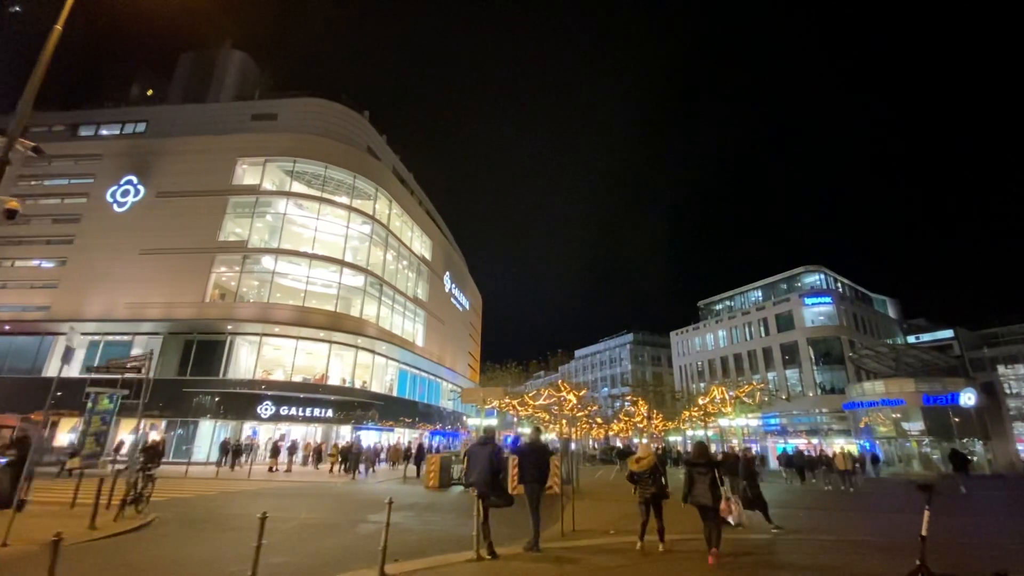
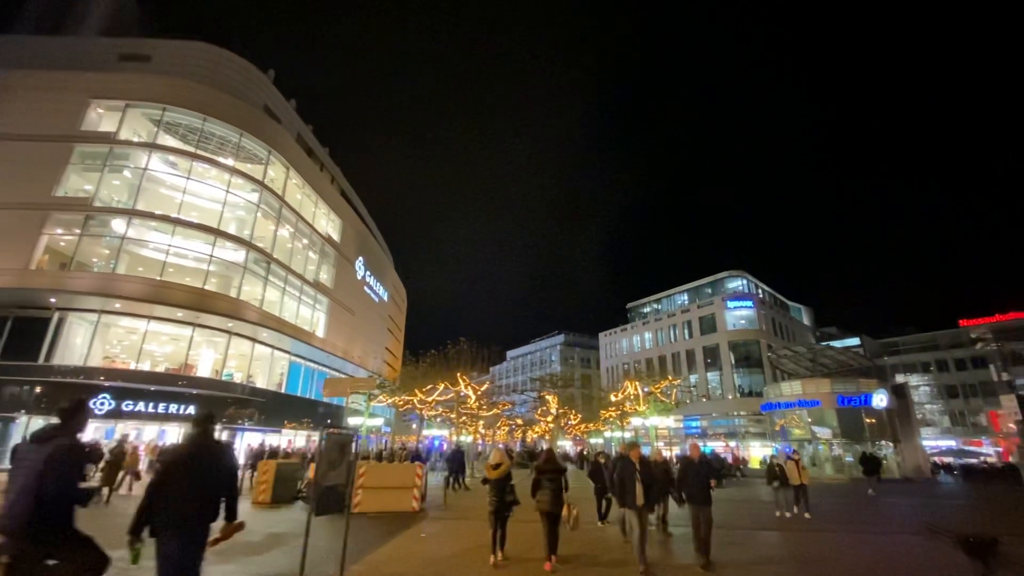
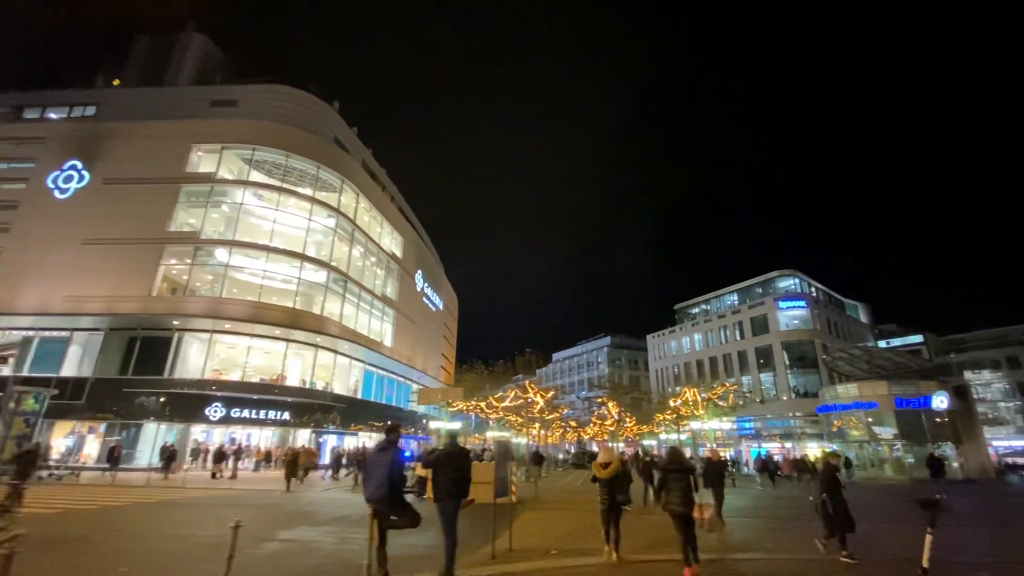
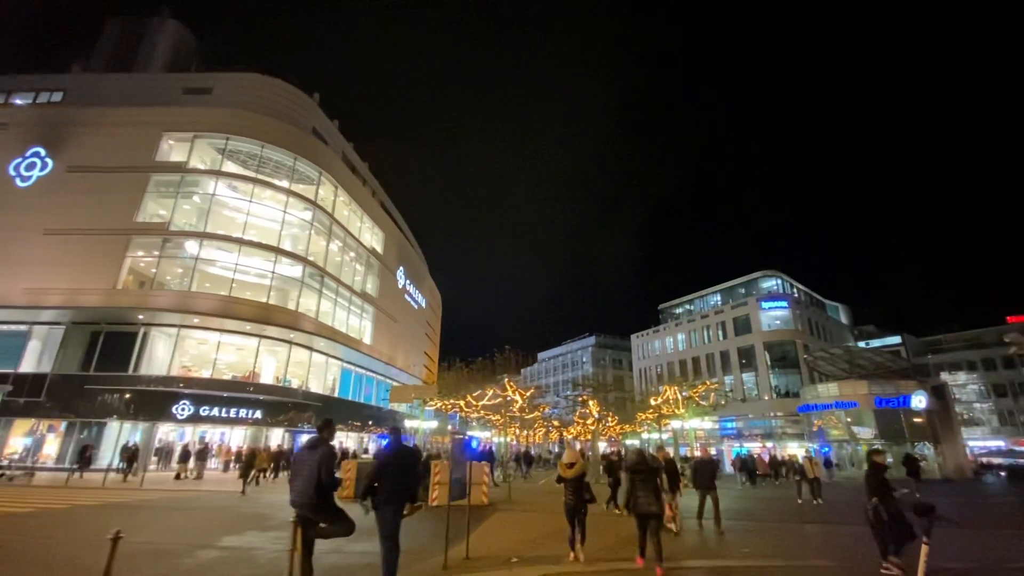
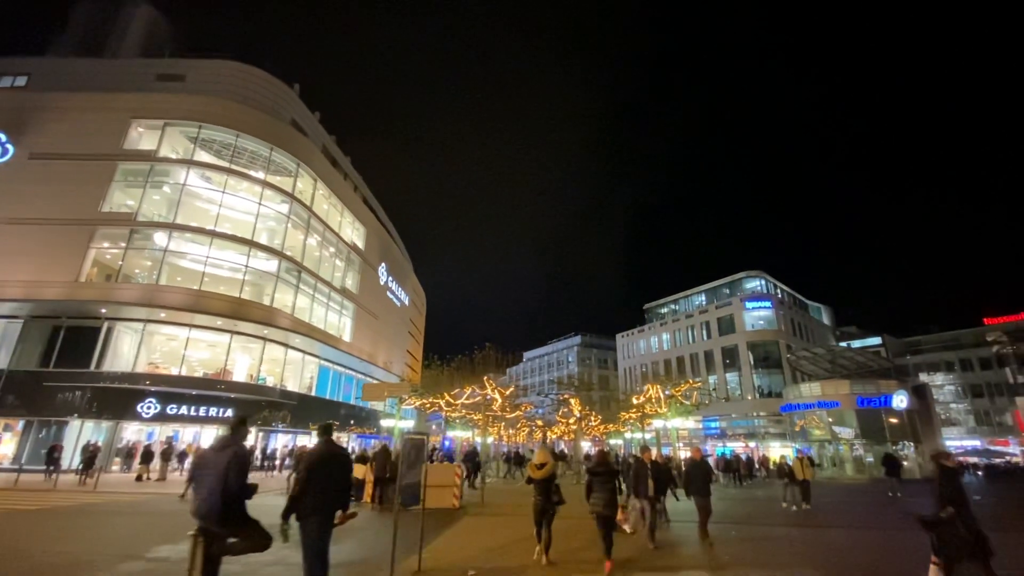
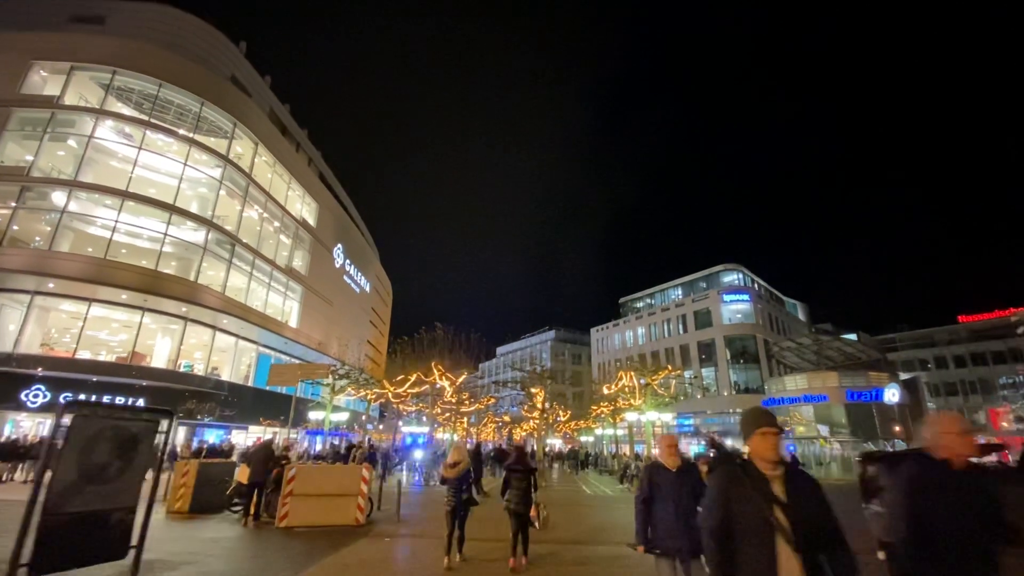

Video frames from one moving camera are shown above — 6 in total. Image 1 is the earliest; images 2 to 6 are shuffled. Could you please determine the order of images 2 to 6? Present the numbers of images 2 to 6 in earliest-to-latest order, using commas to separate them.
3, 4, 5, 2, 6
